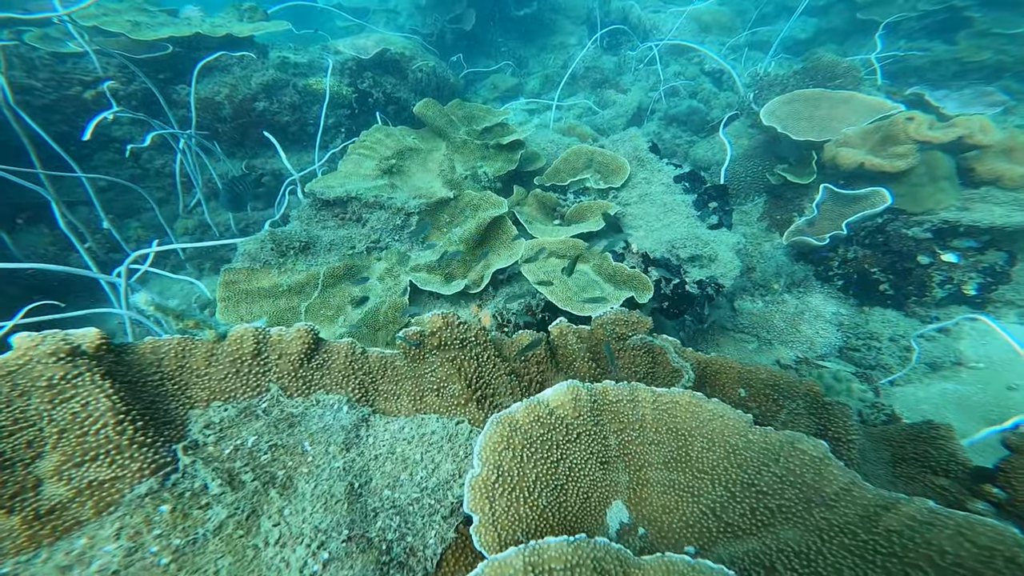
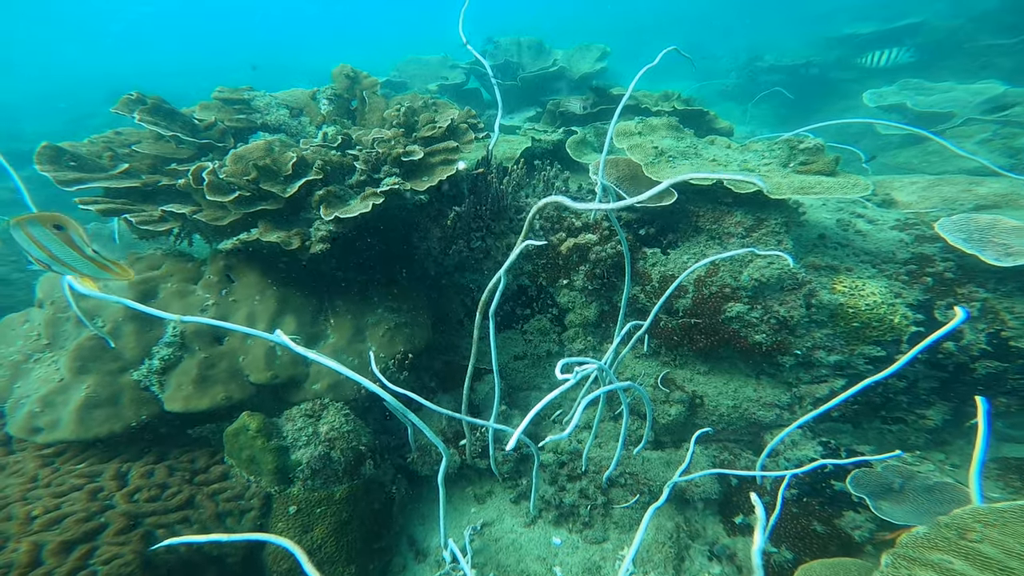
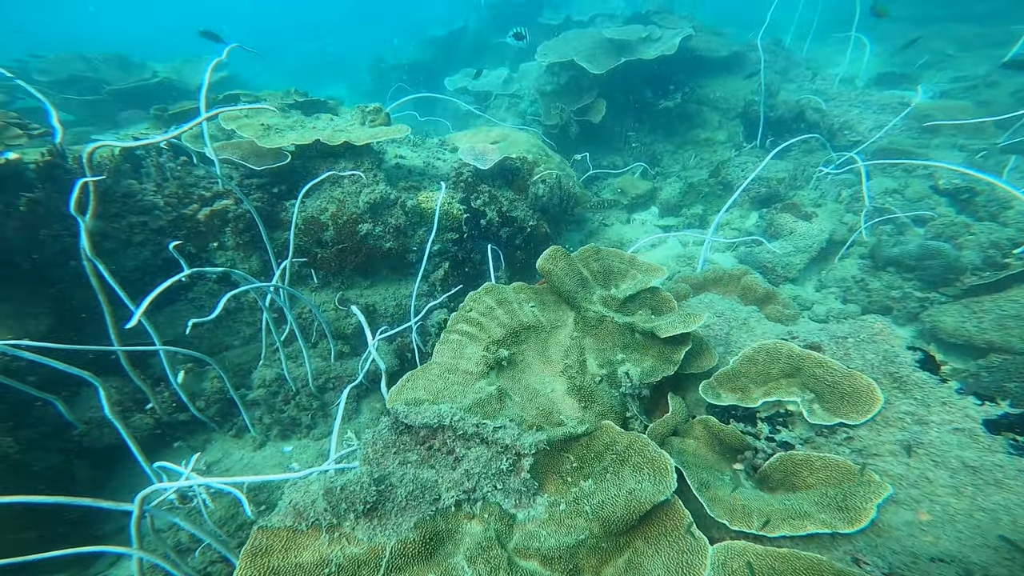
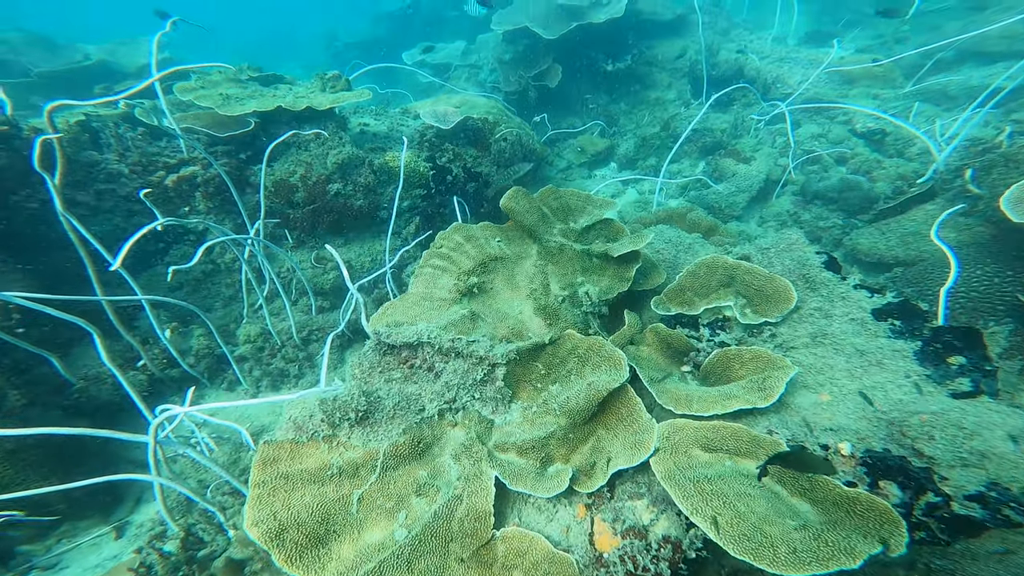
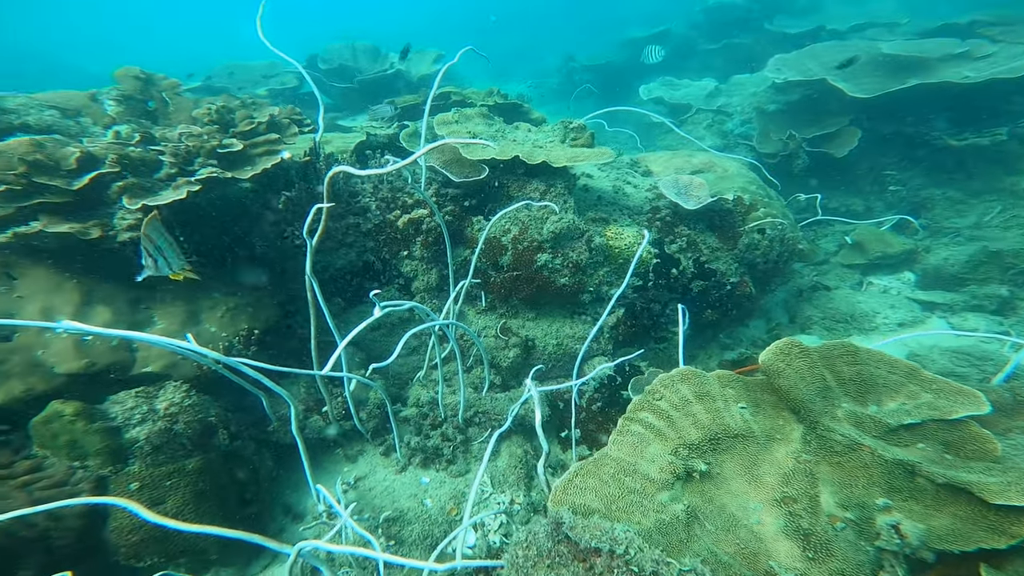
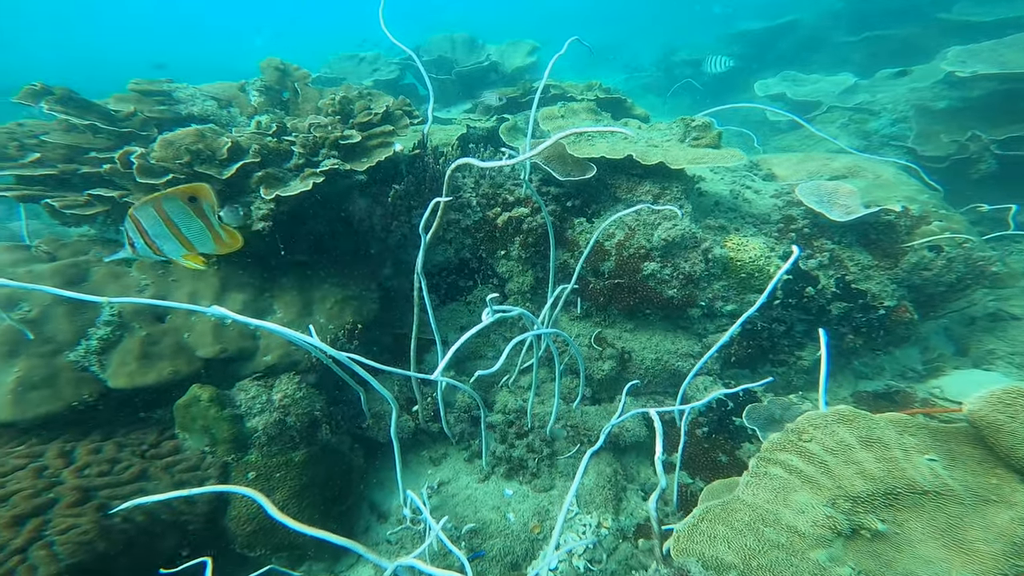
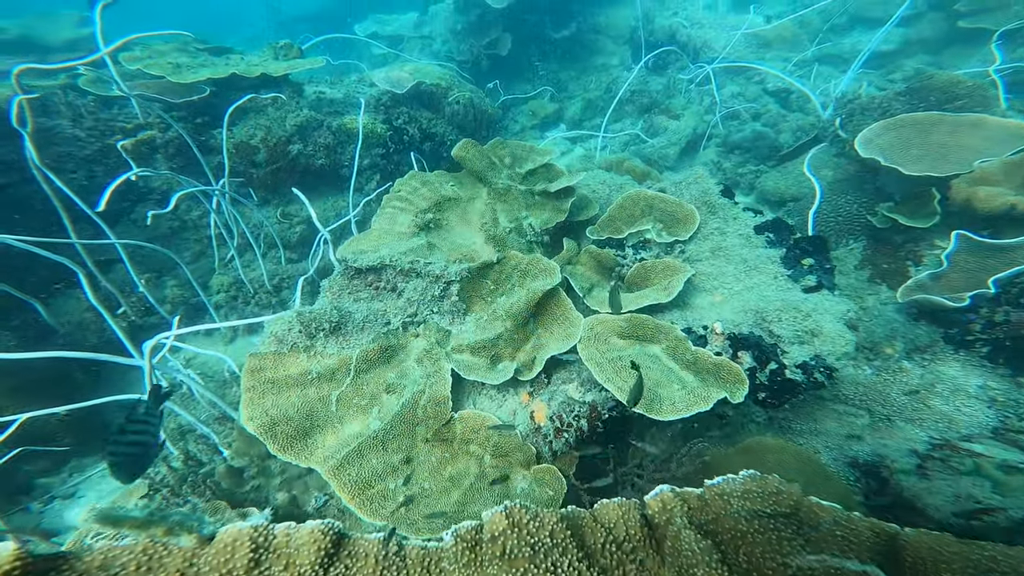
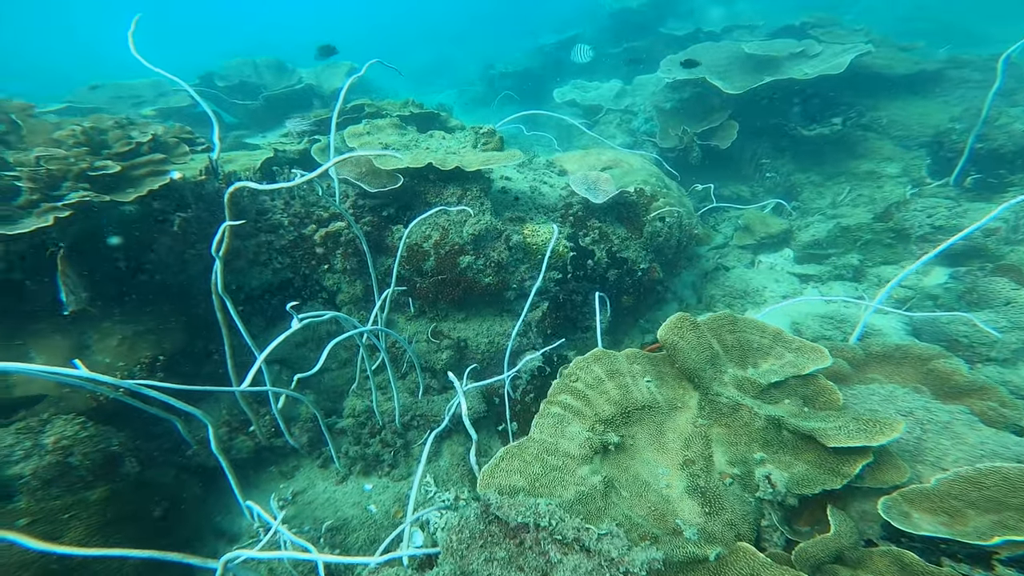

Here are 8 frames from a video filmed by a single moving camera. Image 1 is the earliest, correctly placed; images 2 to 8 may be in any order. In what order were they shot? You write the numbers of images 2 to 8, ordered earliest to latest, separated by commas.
7, 4, 3, 8, 5, 6, 2
